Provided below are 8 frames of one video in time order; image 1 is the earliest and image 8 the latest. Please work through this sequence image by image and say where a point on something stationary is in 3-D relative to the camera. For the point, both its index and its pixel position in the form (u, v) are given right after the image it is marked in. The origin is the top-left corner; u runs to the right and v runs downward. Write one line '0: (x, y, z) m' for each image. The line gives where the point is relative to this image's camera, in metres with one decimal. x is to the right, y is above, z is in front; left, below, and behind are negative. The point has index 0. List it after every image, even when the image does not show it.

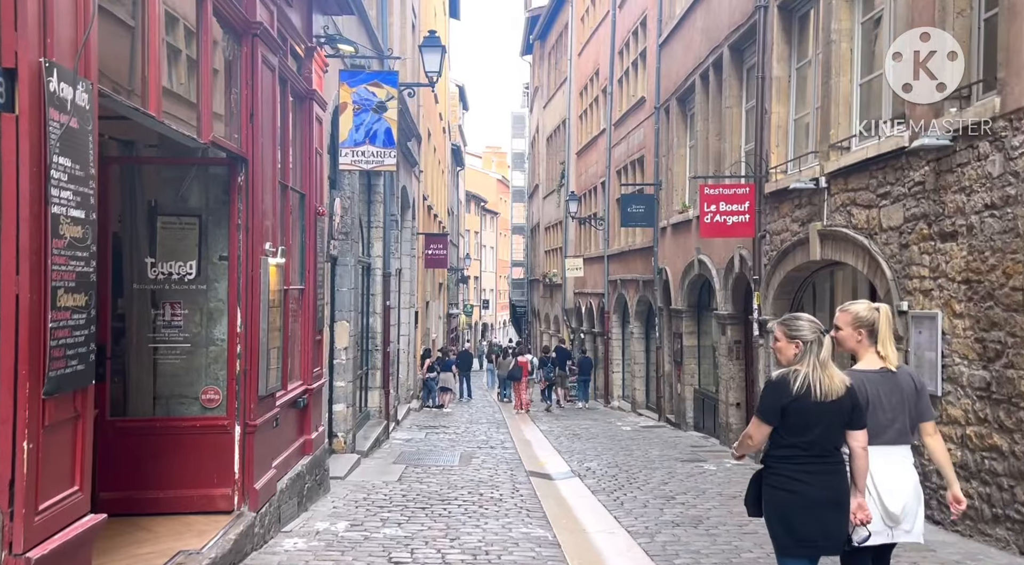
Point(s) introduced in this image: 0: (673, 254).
0: (+3.0, +0.6, +19.2) m
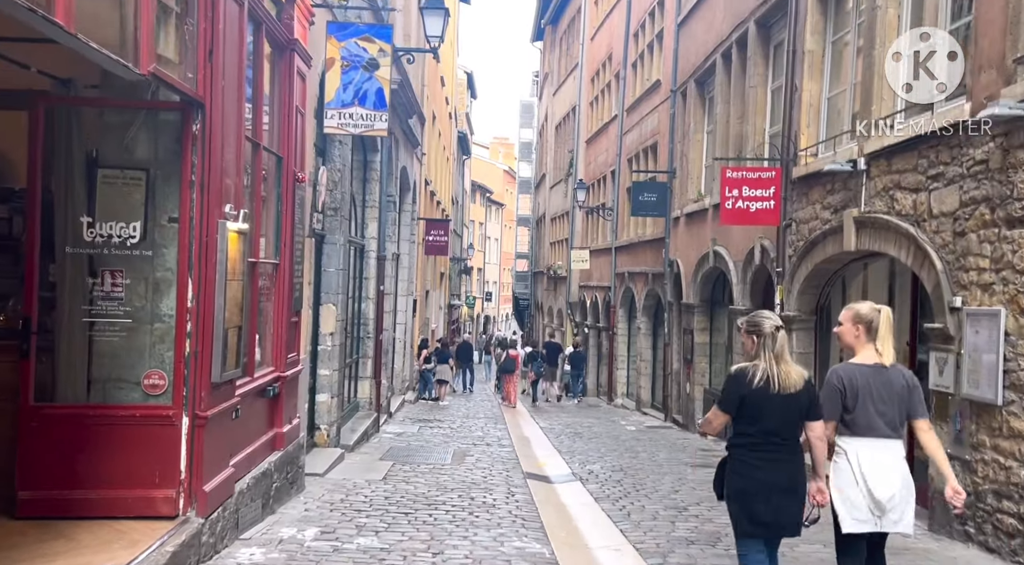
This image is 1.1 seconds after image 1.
0: (+3.0, +0.7, +18.2) m
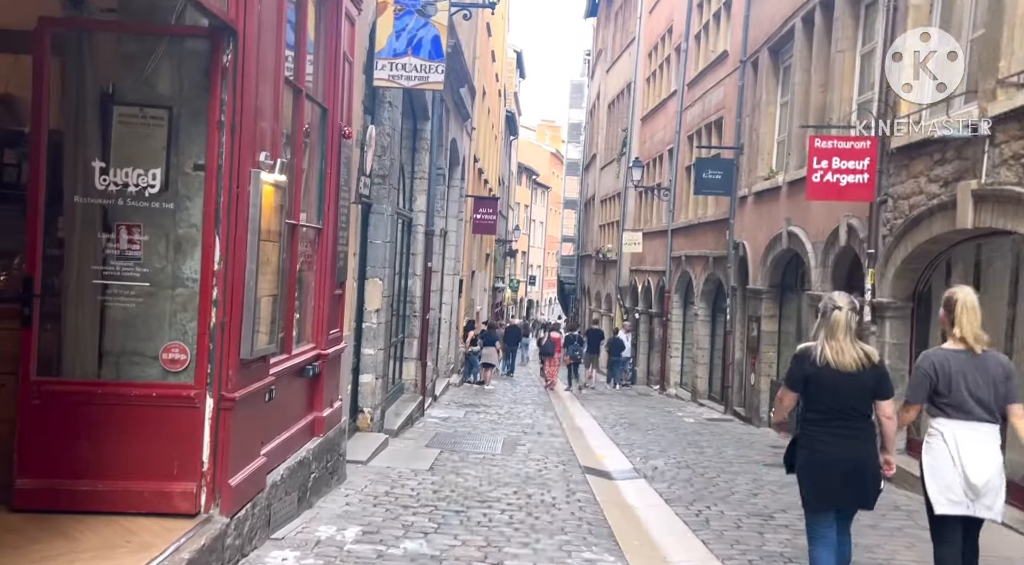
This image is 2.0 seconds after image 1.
0: (+3.9, +0.9, +17.2) m
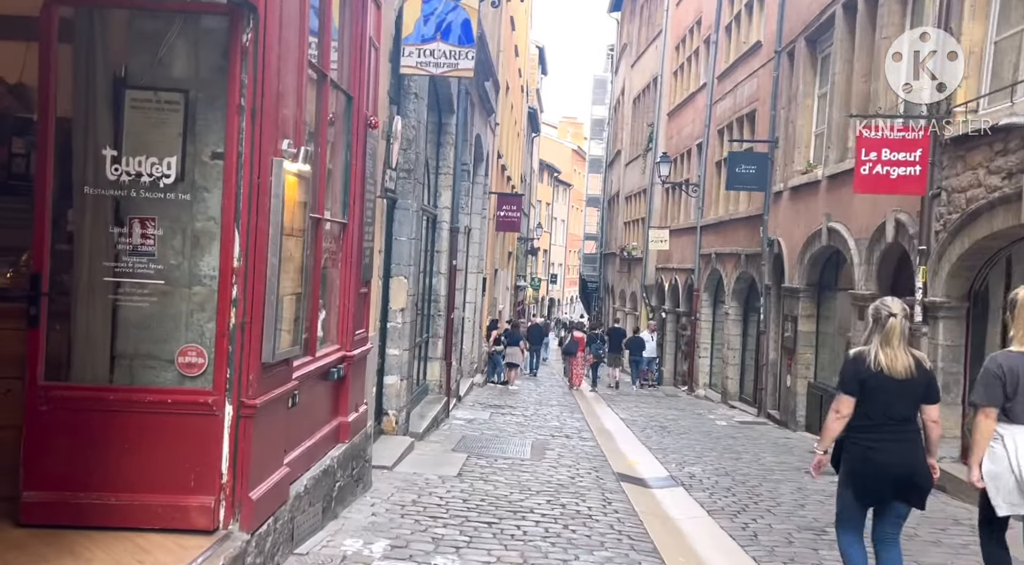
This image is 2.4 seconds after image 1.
0: (+4.3, +1.0, +16.7) m
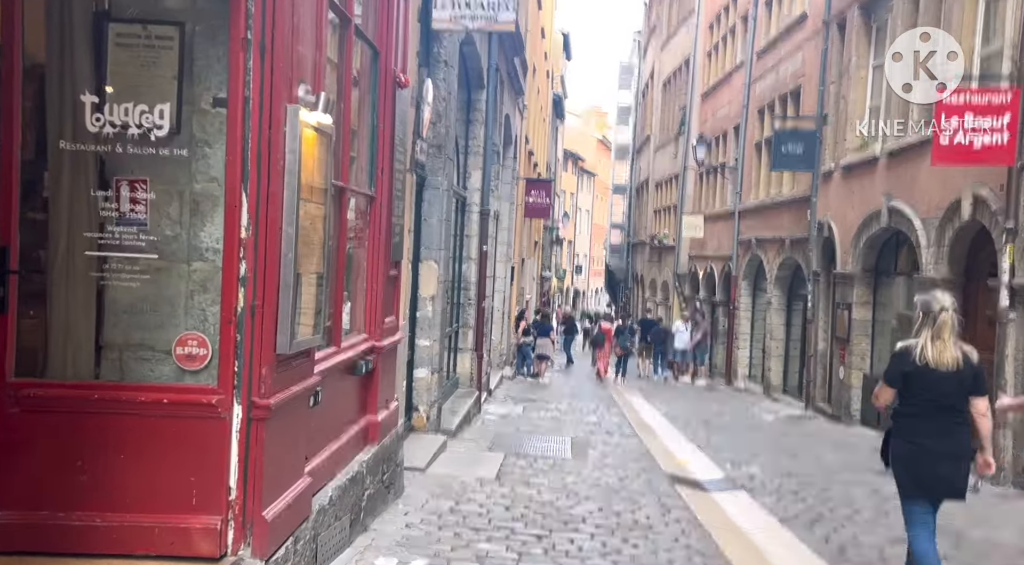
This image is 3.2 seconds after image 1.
0: (+4.8, +1.2, +15.8) m
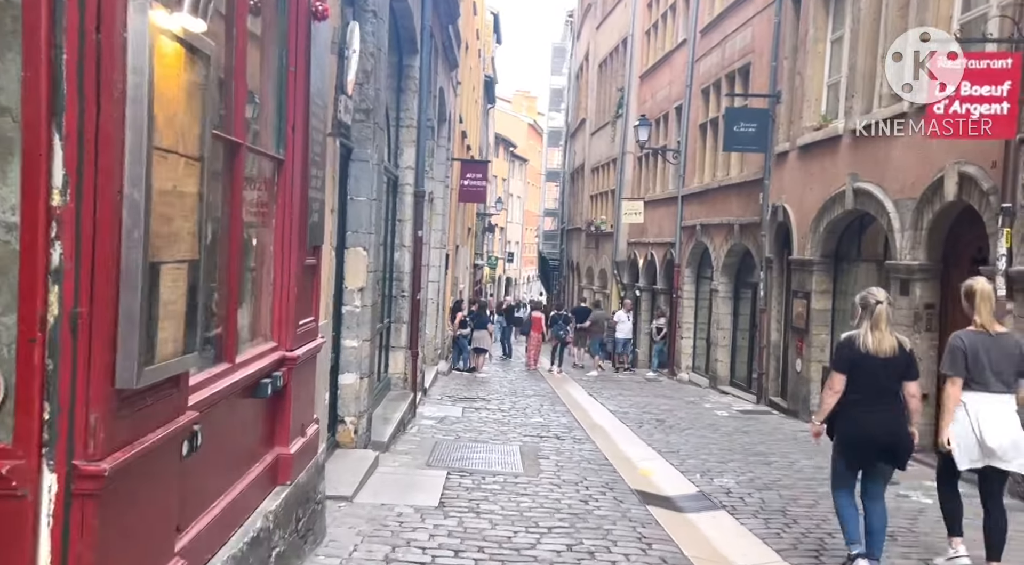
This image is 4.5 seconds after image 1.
0: (+3.9, +1.3, +14.7) m
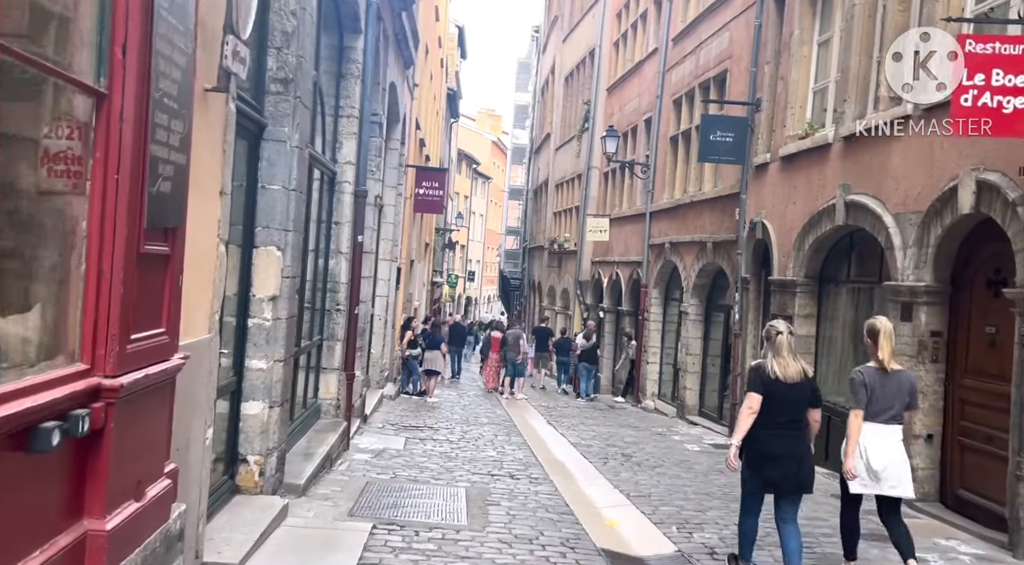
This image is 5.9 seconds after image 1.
0: (+3.3, +1.1, +13.4) m
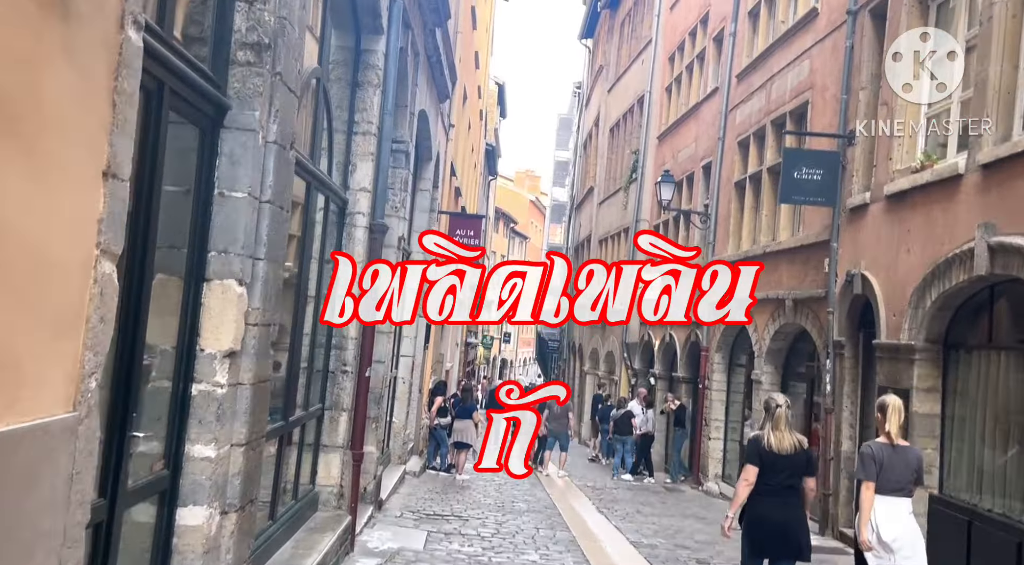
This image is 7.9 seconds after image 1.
0: (+3.9, +0.4, +11.0) m
